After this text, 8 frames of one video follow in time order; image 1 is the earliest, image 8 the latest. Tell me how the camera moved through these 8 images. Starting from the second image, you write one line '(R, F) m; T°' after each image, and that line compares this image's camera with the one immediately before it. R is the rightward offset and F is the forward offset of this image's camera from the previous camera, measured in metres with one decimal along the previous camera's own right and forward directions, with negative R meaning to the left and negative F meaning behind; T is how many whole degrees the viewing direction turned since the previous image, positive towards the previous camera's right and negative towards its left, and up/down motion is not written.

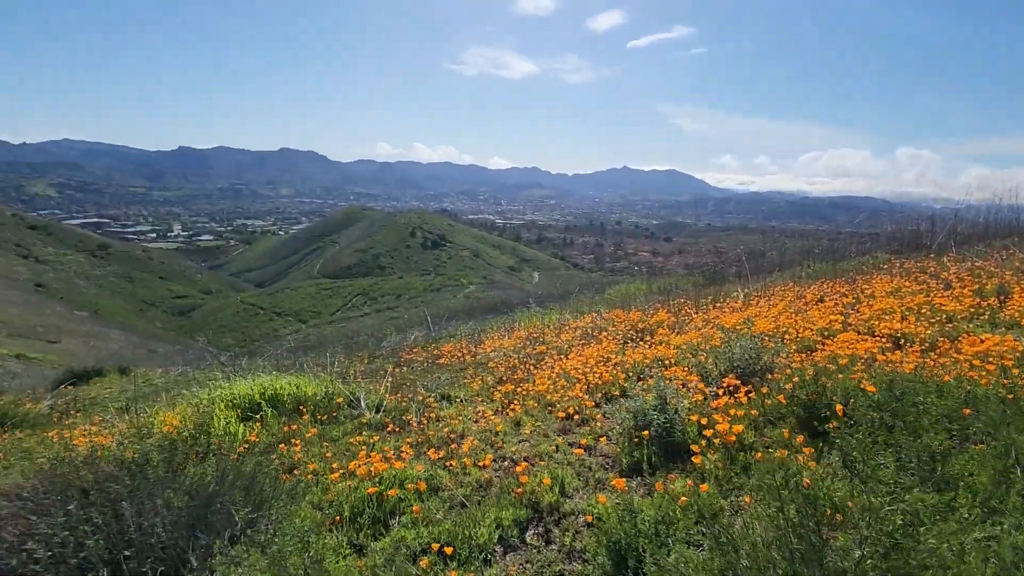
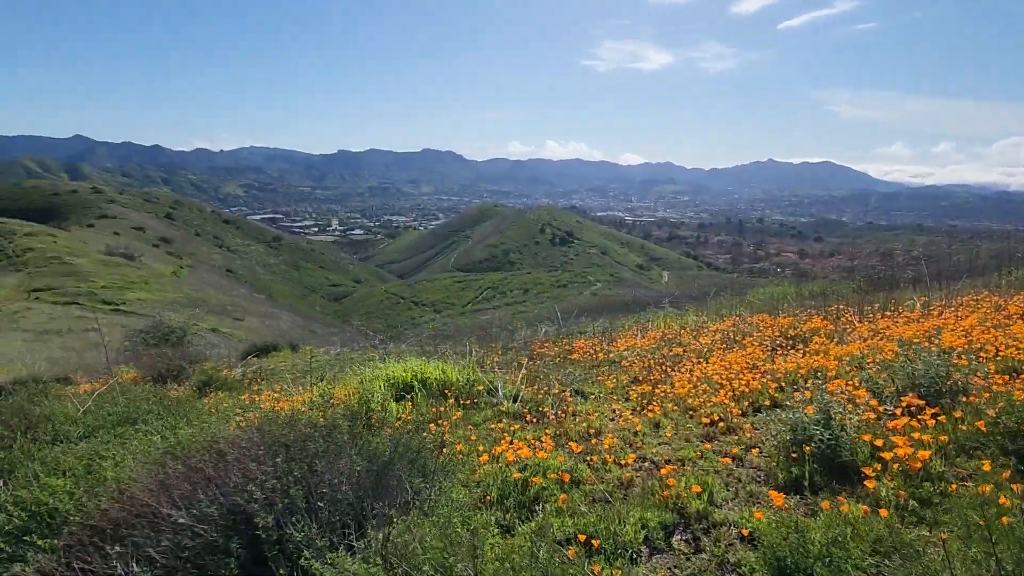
(-0.1, -0.1) m; -14°
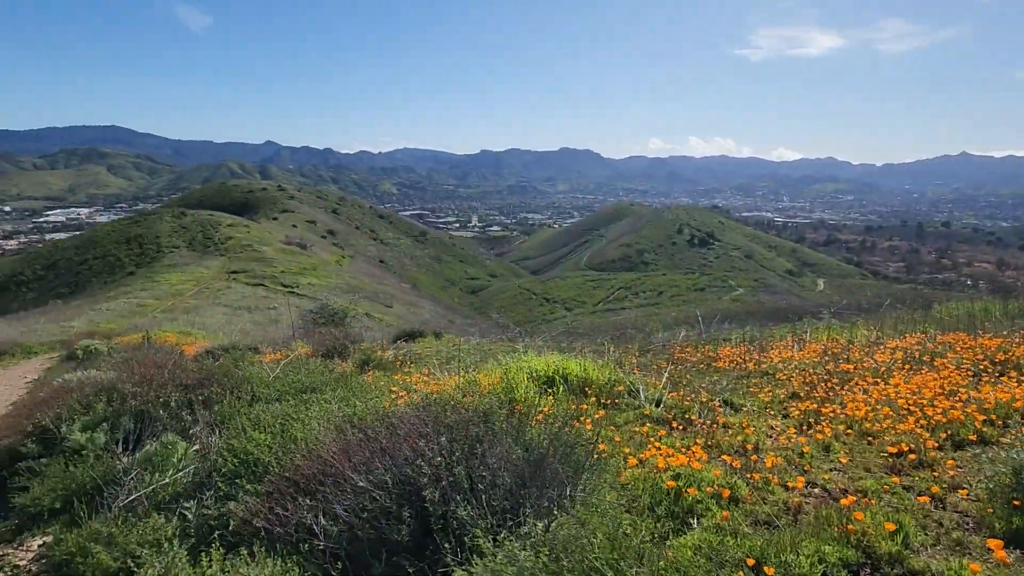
(-0.2, 0.0) m; -14°
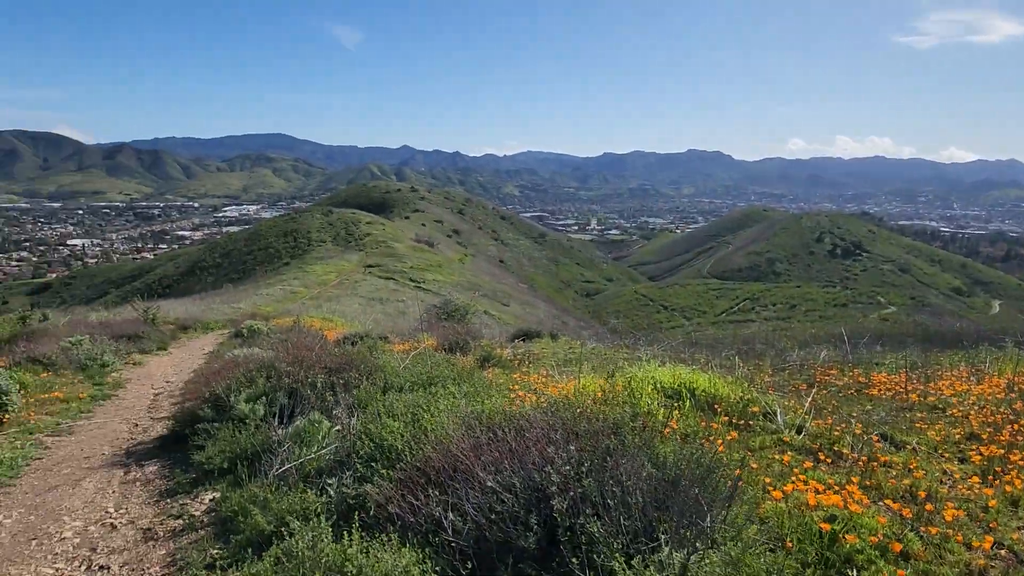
(-0.1, +0.1) m; -13°
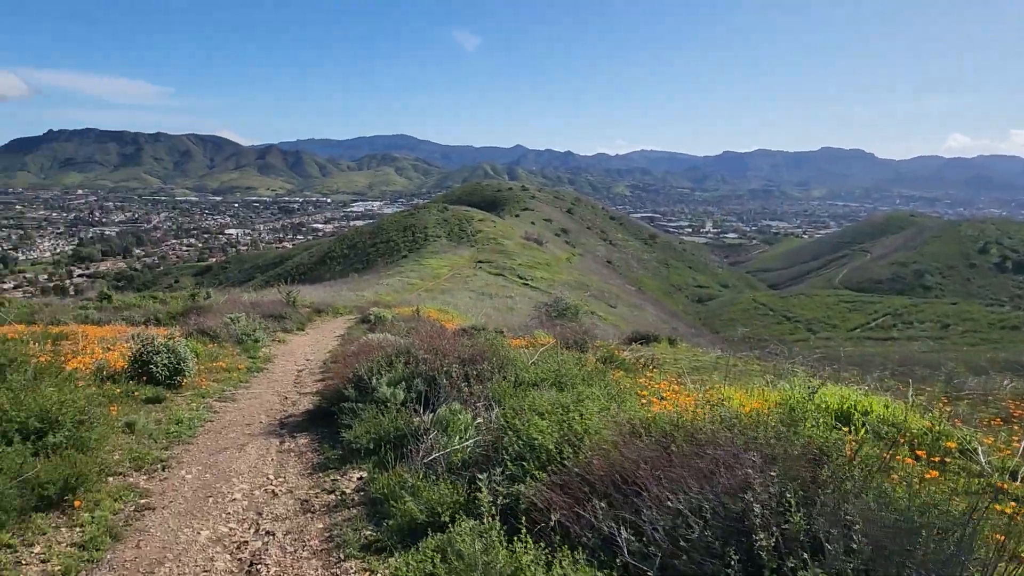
(-0.4, +0.2) m; -11°
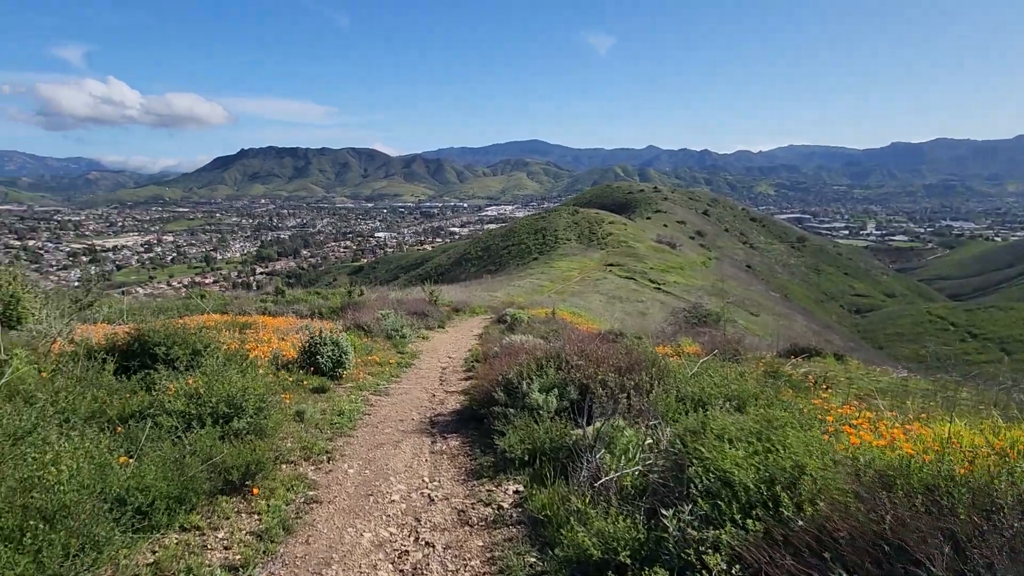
(-0.4, +0.4) m; -14°
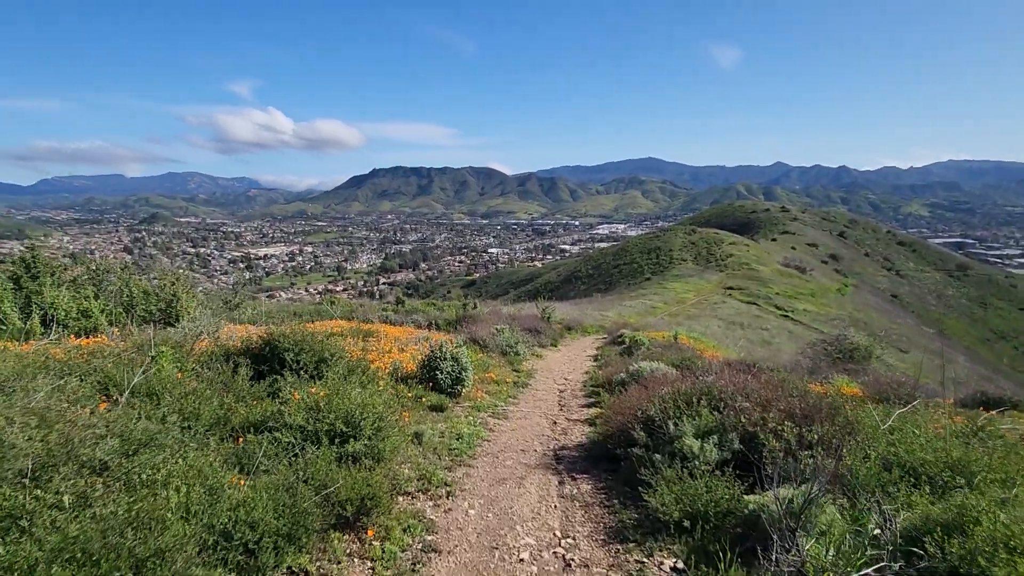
(-0.4, +0.7) m; -12°
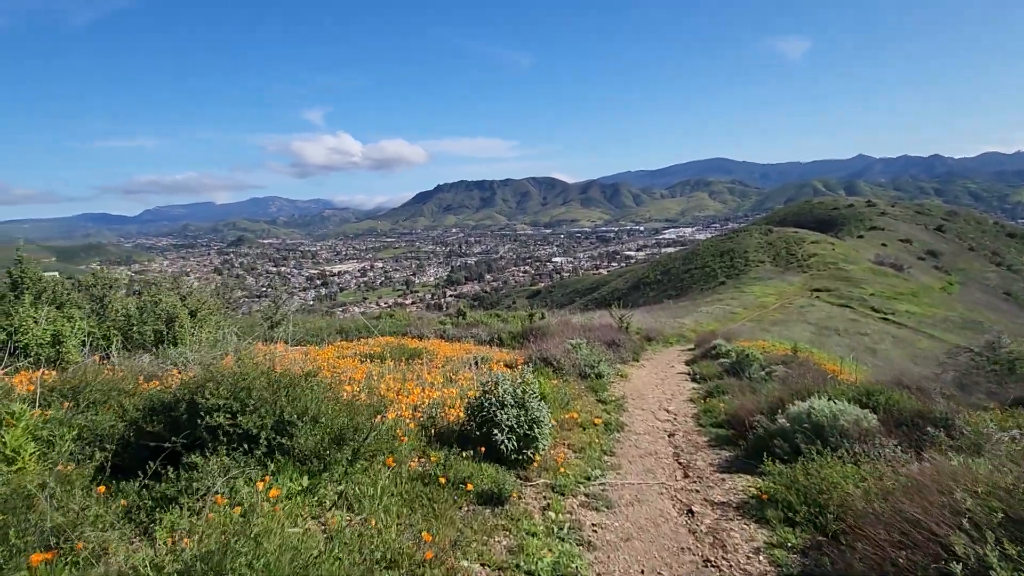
(-0.3, +2.8) m; -7°
